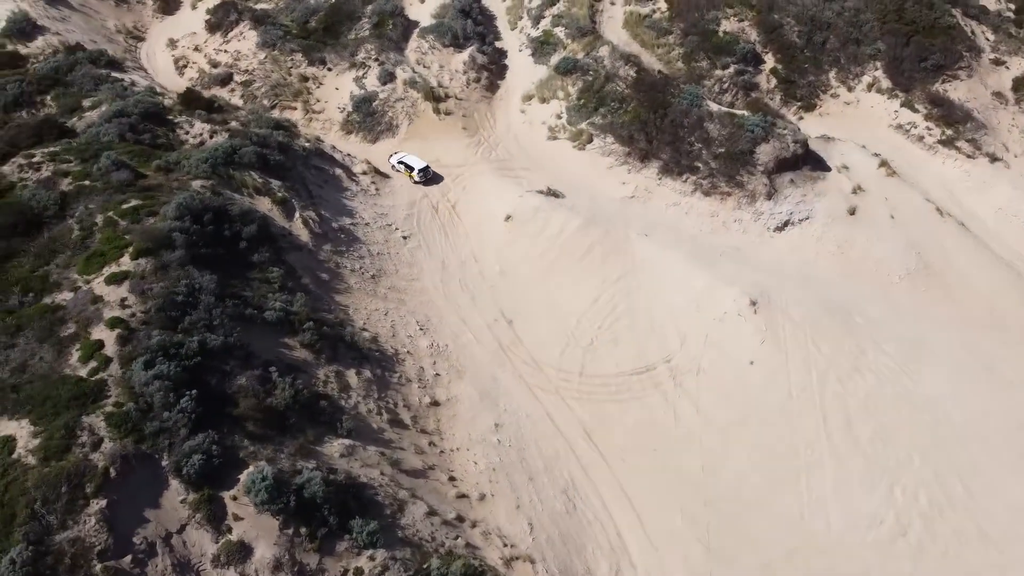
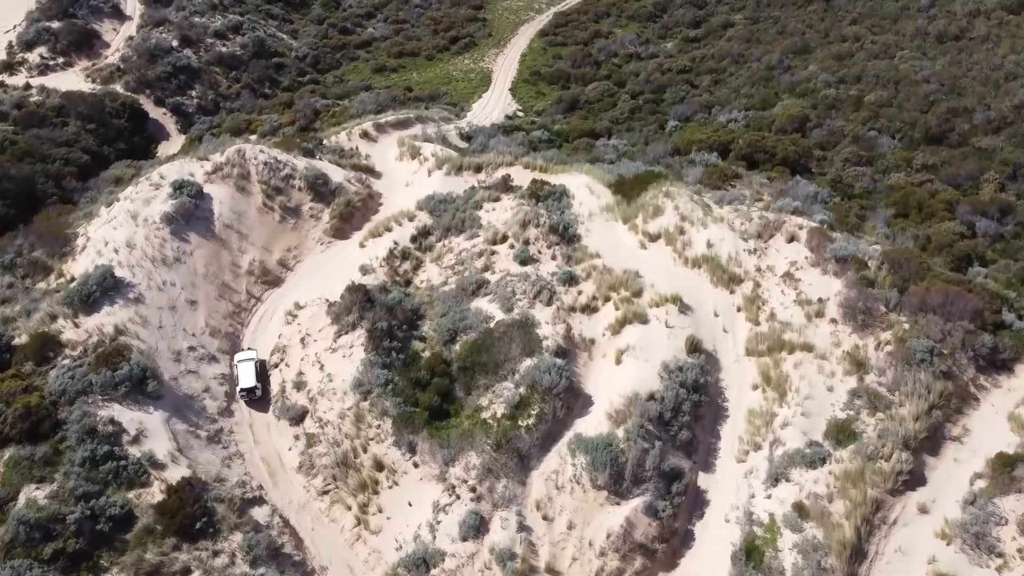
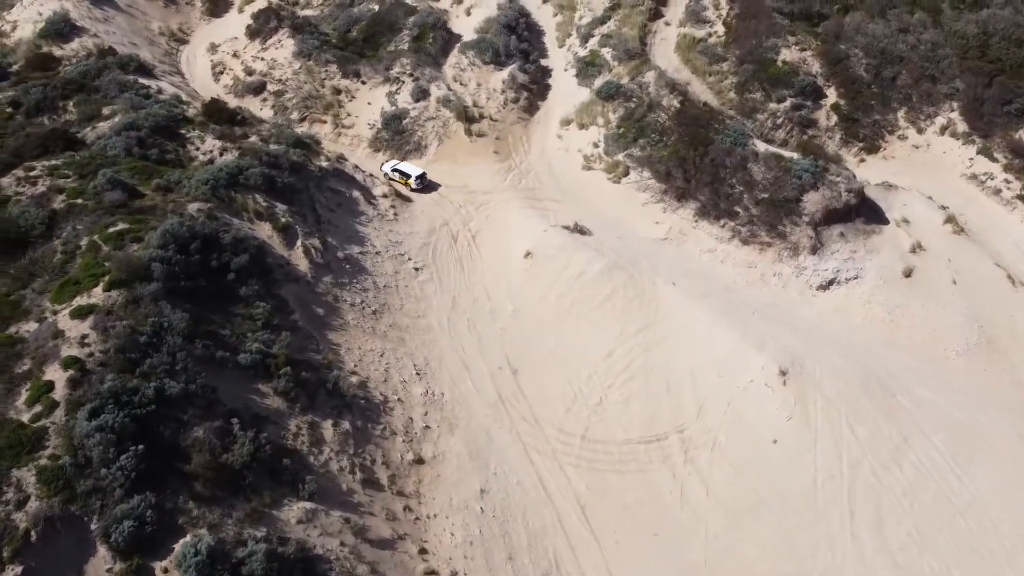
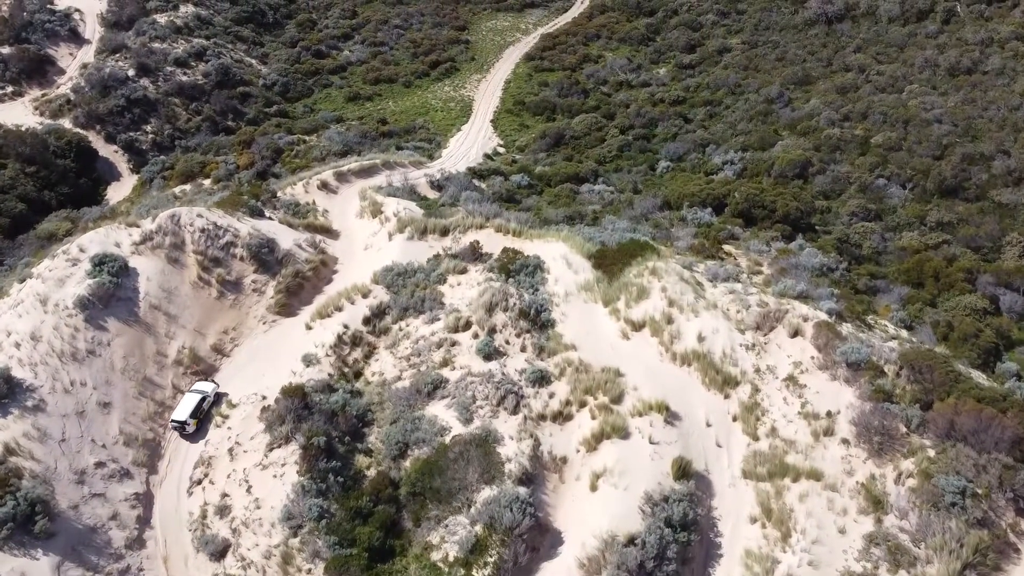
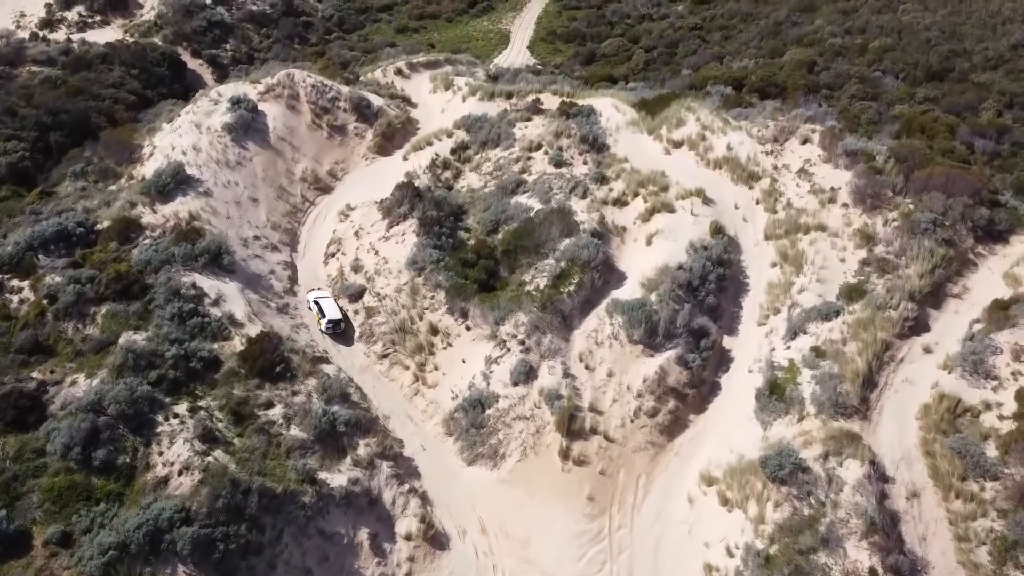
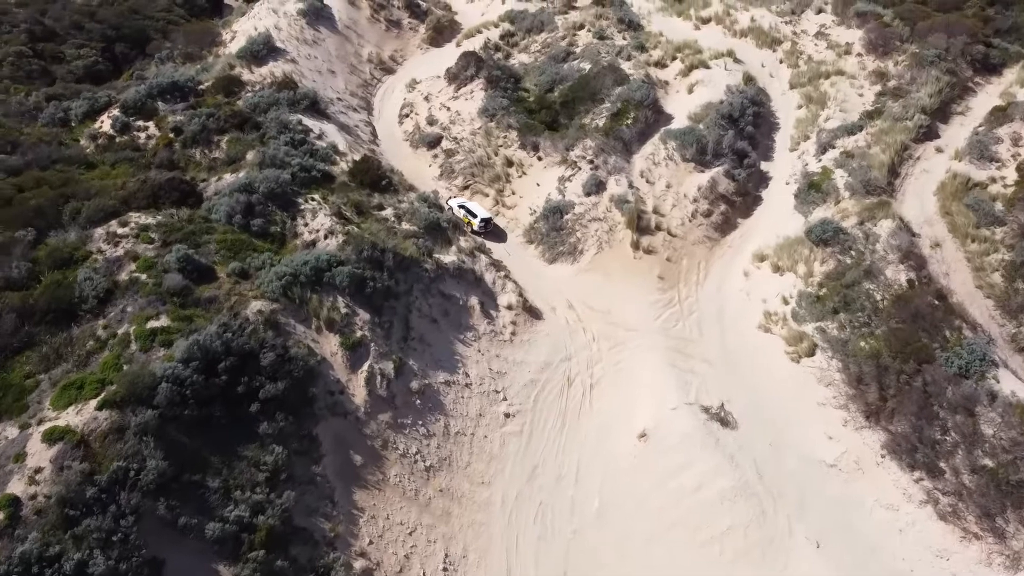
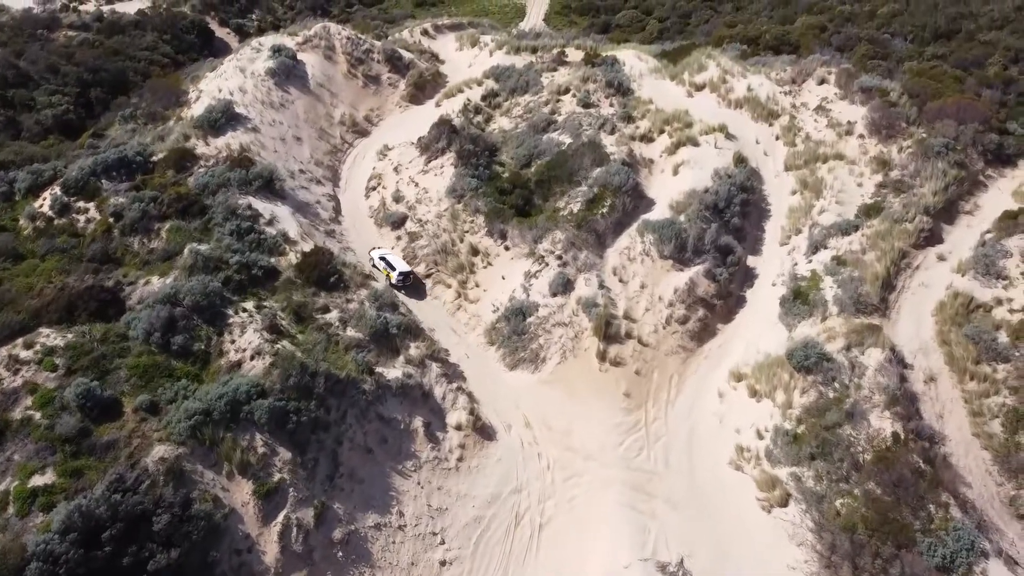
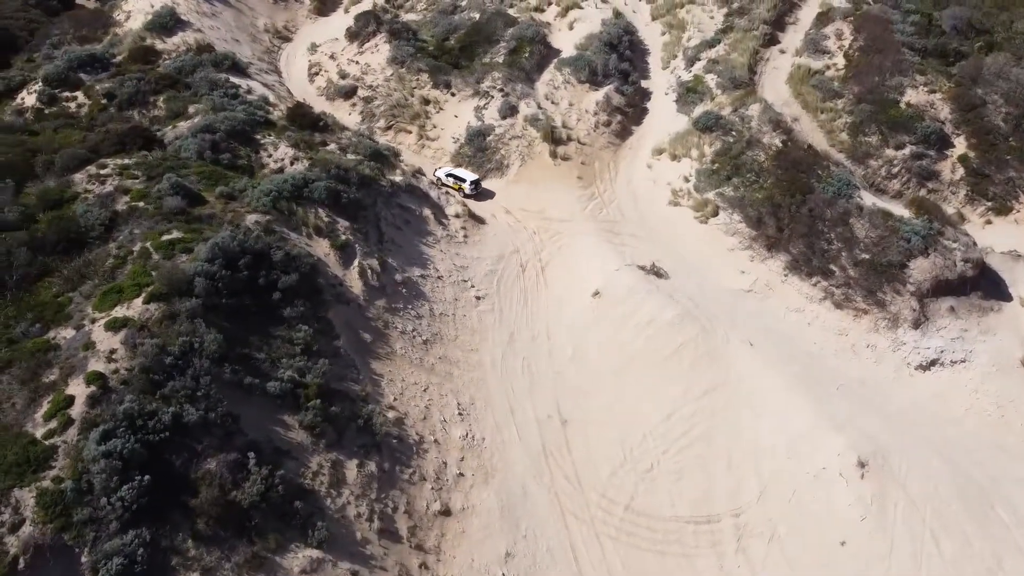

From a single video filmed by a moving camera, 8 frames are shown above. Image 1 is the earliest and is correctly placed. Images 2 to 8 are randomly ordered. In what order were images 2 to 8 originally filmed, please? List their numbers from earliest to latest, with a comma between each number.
3, 8, 6, 7, 5, 2, 4
